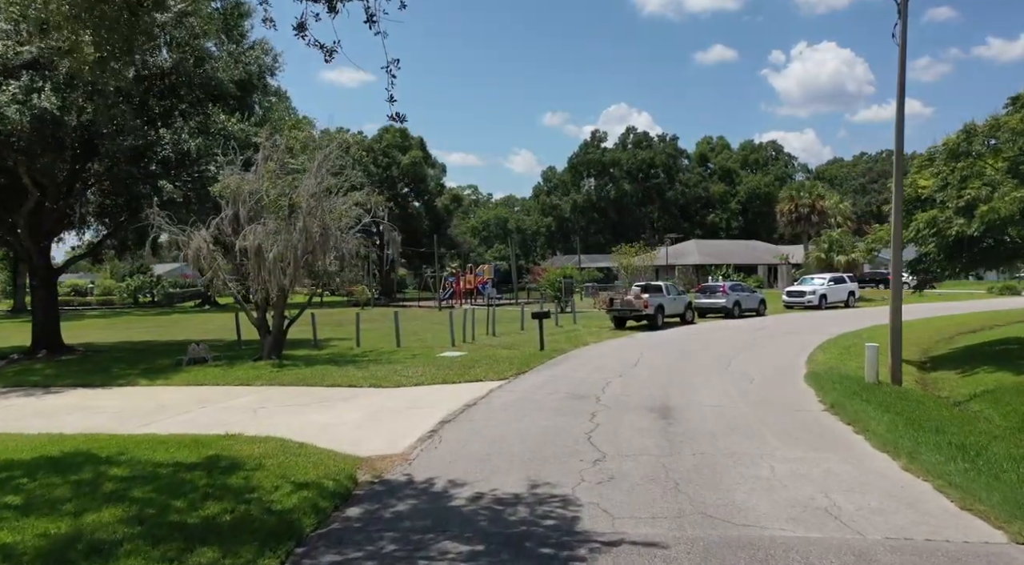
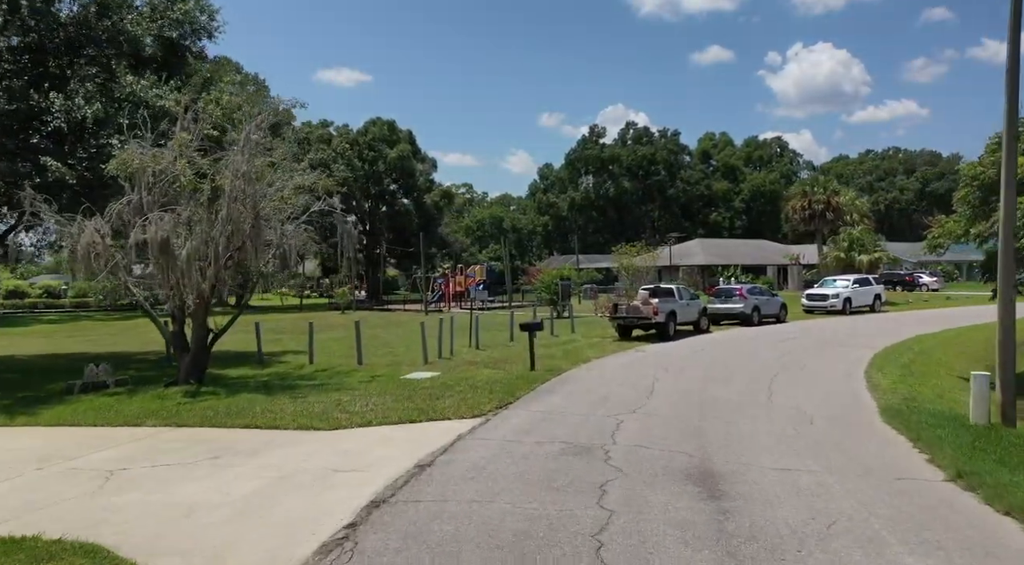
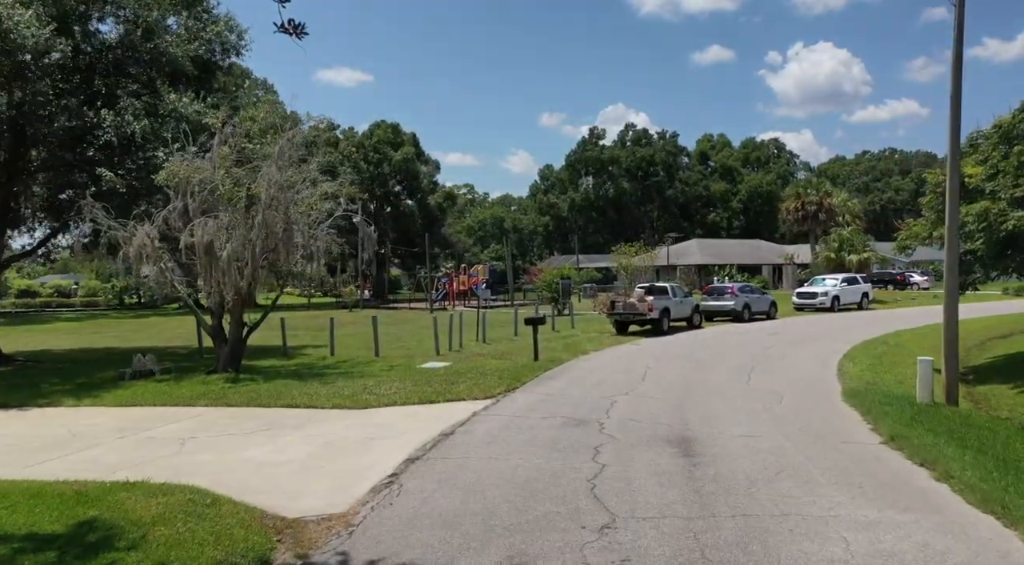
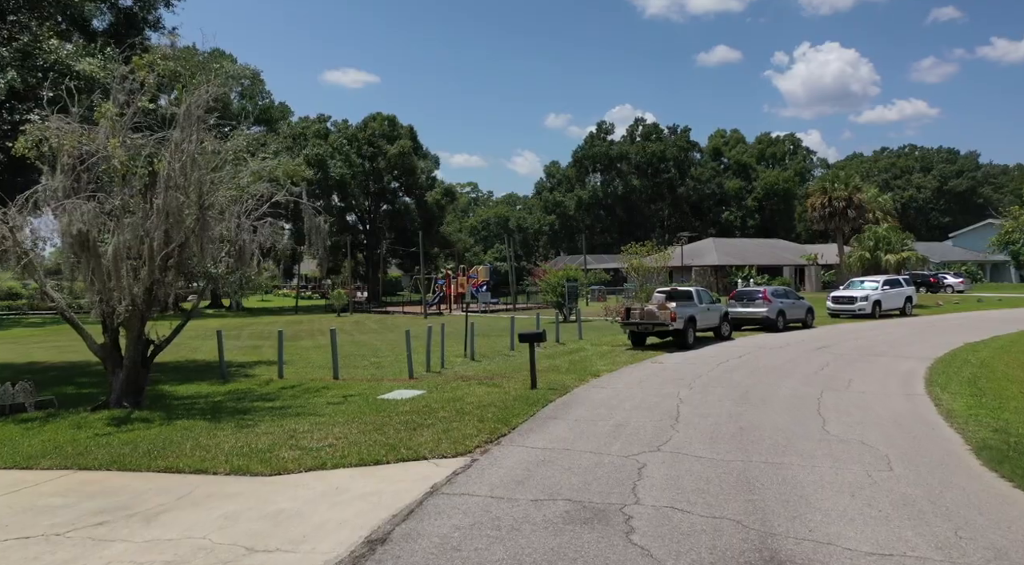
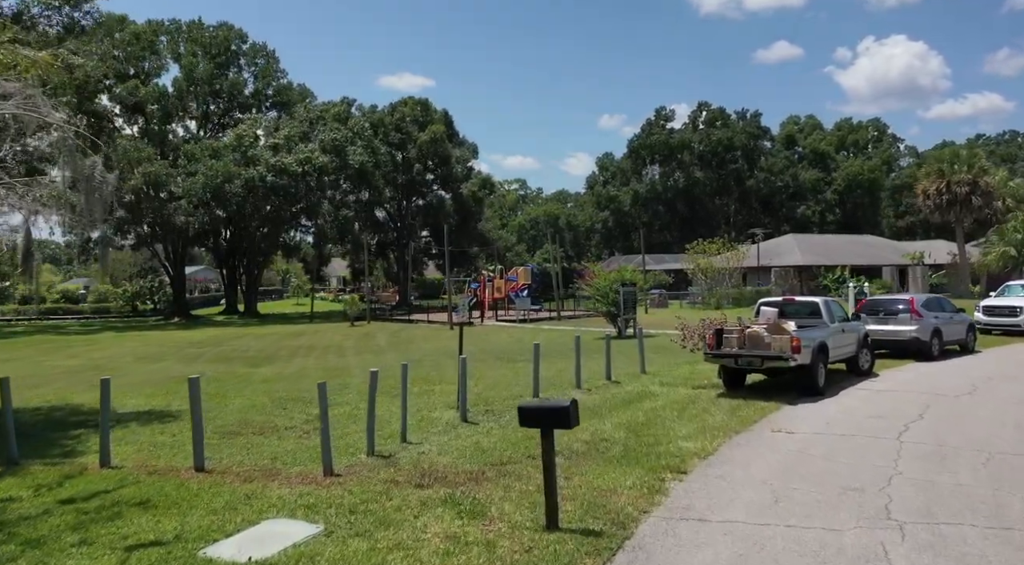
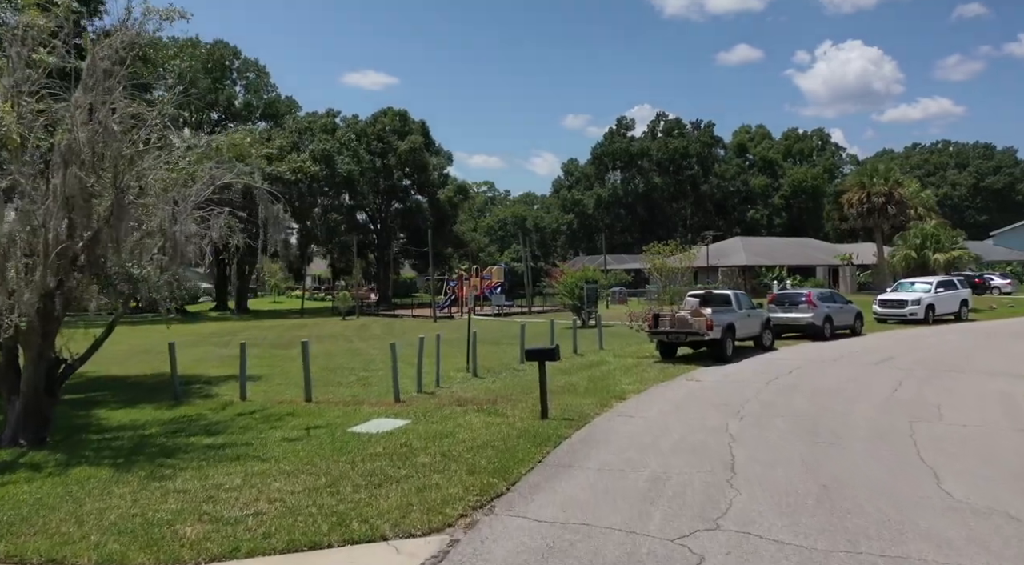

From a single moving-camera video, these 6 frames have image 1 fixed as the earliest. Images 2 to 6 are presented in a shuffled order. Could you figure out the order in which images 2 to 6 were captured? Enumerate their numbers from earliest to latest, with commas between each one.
3, 2, 4, 6, 5
